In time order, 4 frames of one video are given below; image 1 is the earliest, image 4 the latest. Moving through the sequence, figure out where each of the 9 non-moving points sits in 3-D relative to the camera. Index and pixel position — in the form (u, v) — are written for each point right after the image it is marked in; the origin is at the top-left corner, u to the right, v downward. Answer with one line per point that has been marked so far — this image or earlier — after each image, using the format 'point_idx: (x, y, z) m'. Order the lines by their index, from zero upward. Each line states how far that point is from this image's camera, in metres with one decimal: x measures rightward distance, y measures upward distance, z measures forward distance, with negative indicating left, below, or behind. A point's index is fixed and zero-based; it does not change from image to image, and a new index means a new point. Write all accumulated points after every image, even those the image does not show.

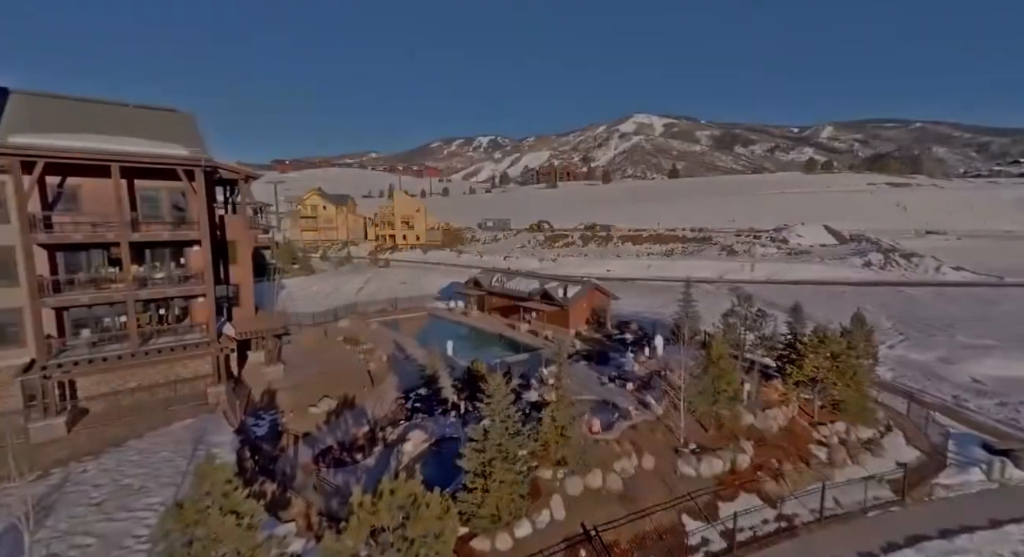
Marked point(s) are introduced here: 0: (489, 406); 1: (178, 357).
0: (-0.5, -2.9, +10.3) m
1: (-12.2, -2.9, +17.0) m
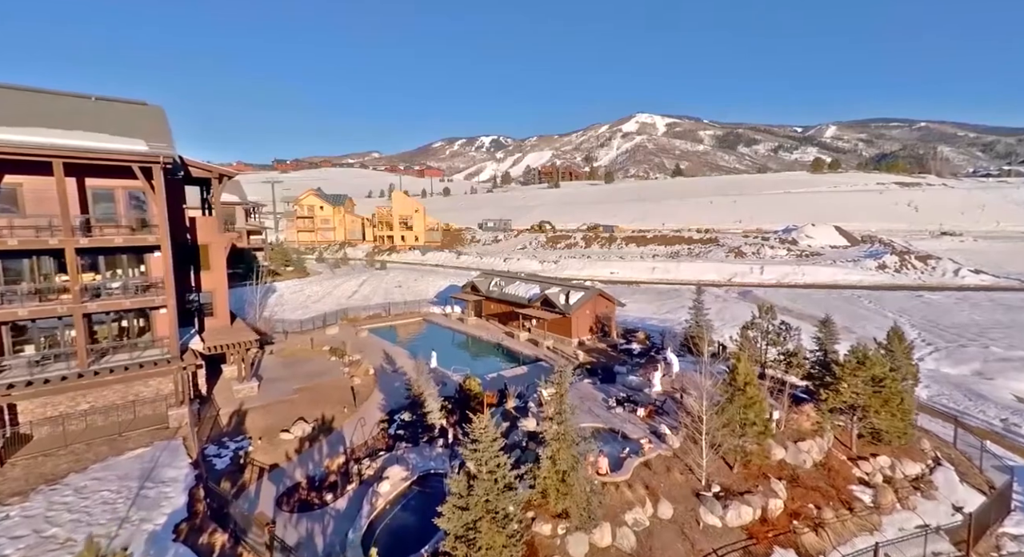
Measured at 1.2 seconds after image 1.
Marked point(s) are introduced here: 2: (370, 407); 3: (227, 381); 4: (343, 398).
0: (-0.7, -3.3, +8.4) m
1: (-12.3, -3.2, +15.2) m
2: (-5.4, -4.9, +17.4) m
3: (-11.7, -4.2, +19.0) m
4: (-6.7, -4.8, +18.2) m
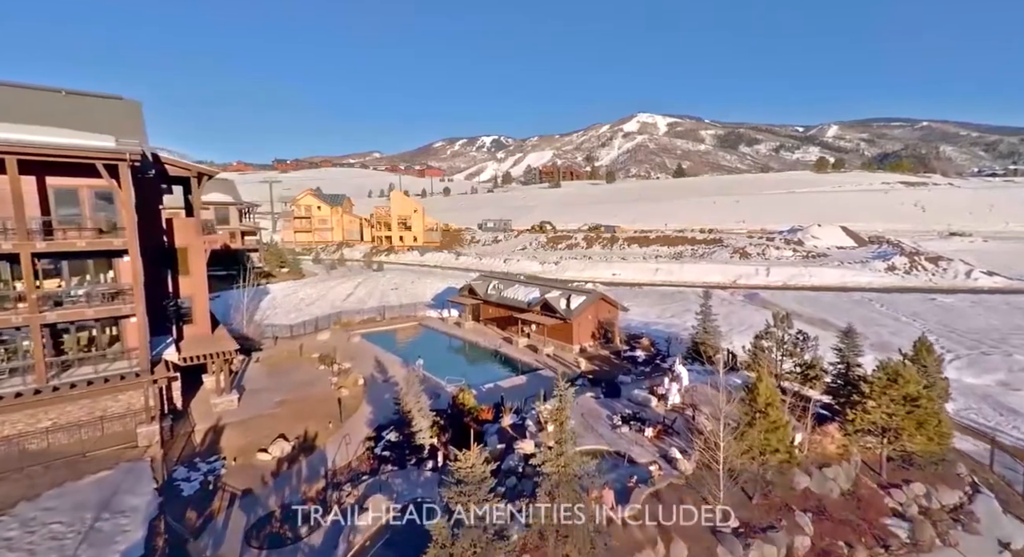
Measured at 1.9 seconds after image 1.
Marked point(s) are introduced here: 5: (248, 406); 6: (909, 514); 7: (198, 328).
0: (-0.8, -3.5, +7.3) m
1: (-12.5, -3.4, +14.1) m
2: (-5.5, -5.1, +16.2) m
3: (-11.9, -4.5, +17.8) m
4: (-6.8, -5.0, +17.1) m
5: (-9.9, -4.8, +17.4) m
6: (+9.3, -5.5, +10.8) m
7: (-13.0, -2.1, +19.1) m
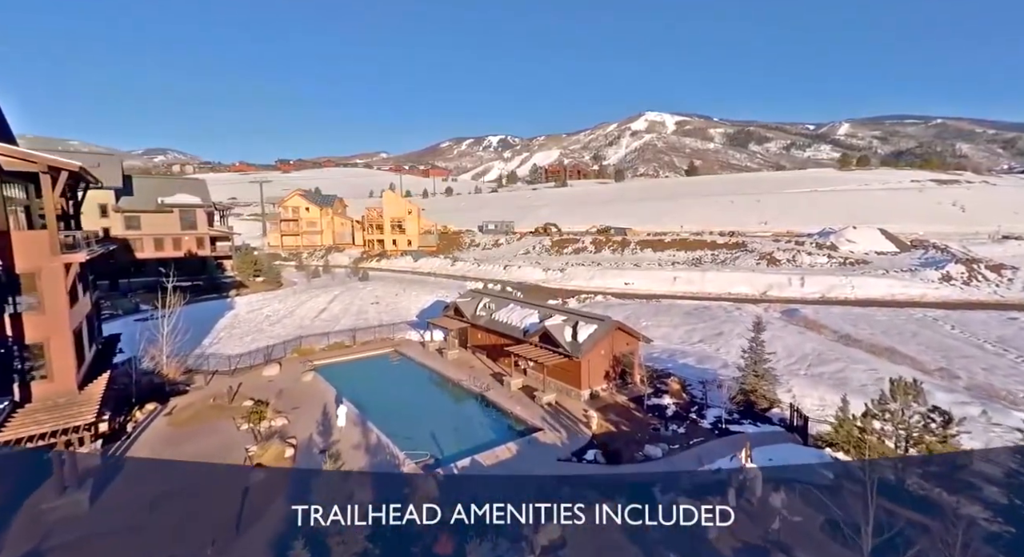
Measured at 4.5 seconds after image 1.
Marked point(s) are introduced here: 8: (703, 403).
0: (-1.5, -4.5, +1.6) m
1: (-13.0, -4.5, +8.6) m
2: (-6.0, -6.1, +10.6) m
3: (-12.4, -5.5, +12.4) m
4: (-7.3, -6.0, +11.5) m
5: (-10.5, -5.9, +11.9) m
6: (+8.6, -6.5, +5.0) m
7: (-13.5, -3.1, +13.6) m
8: (+7.4, -4.9, +18.1) m
